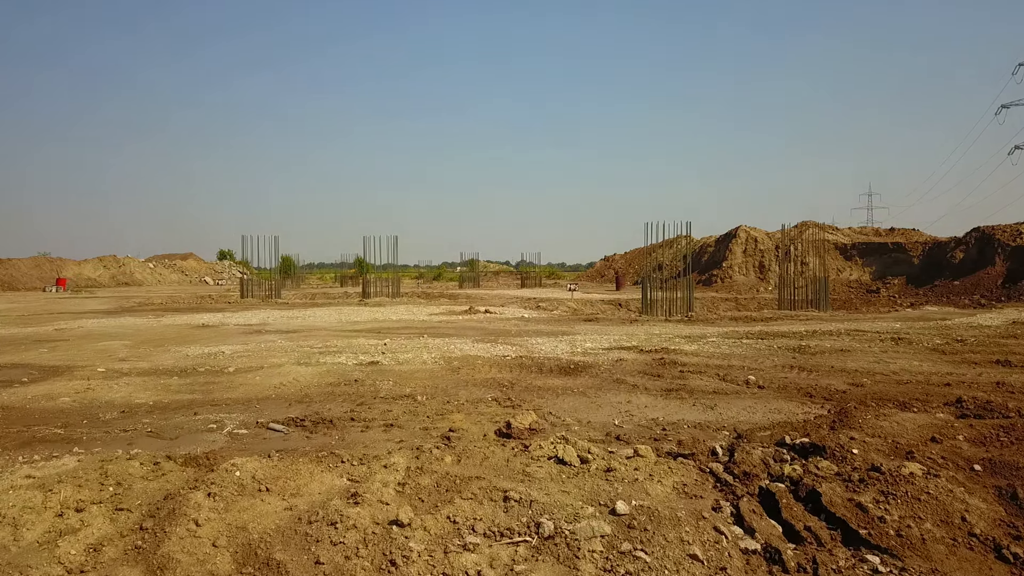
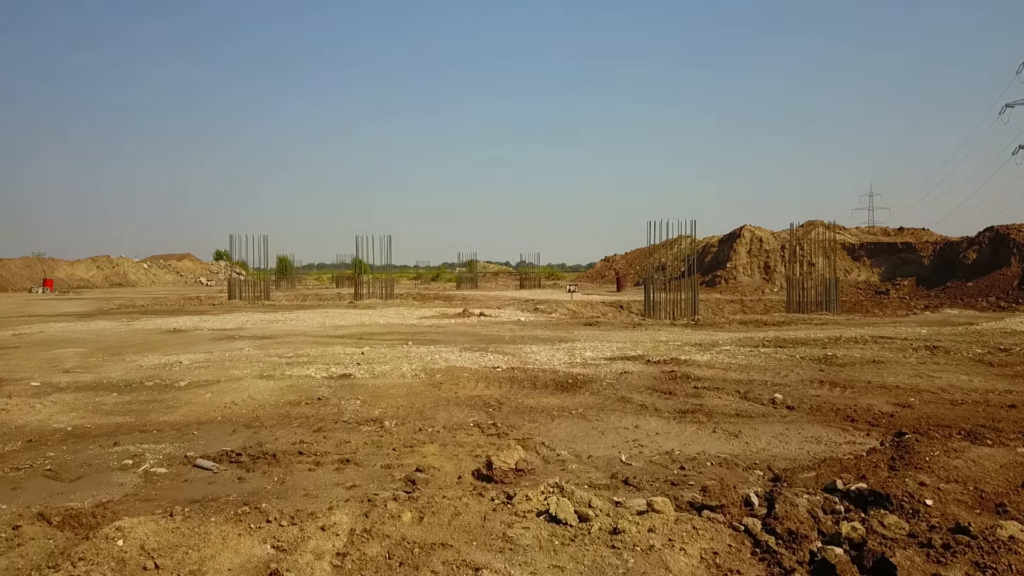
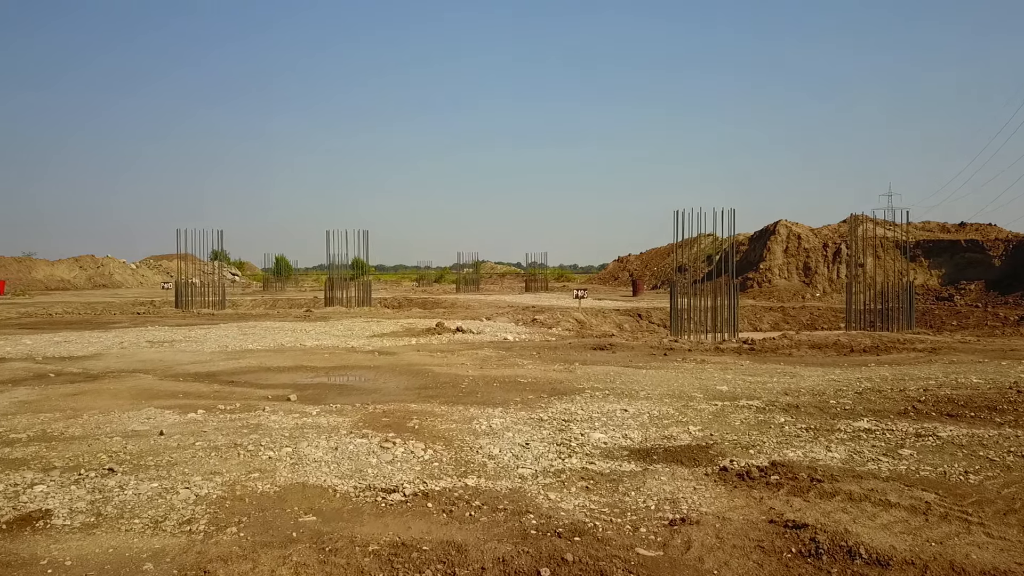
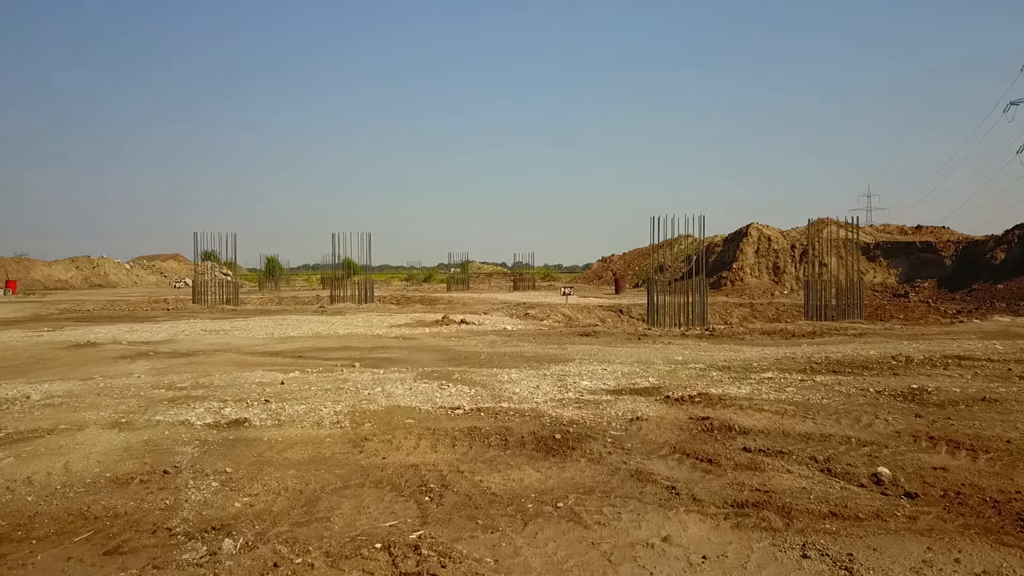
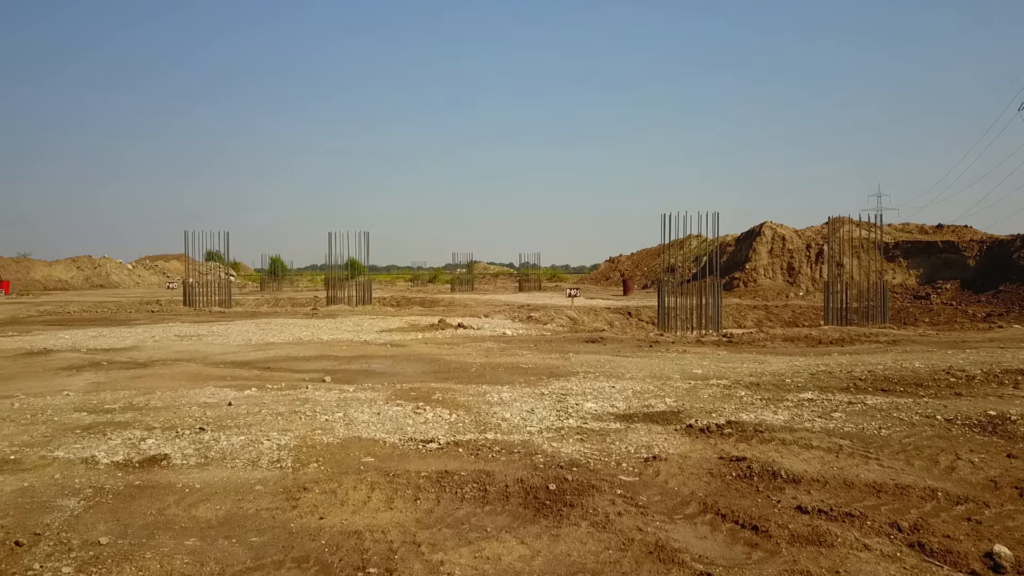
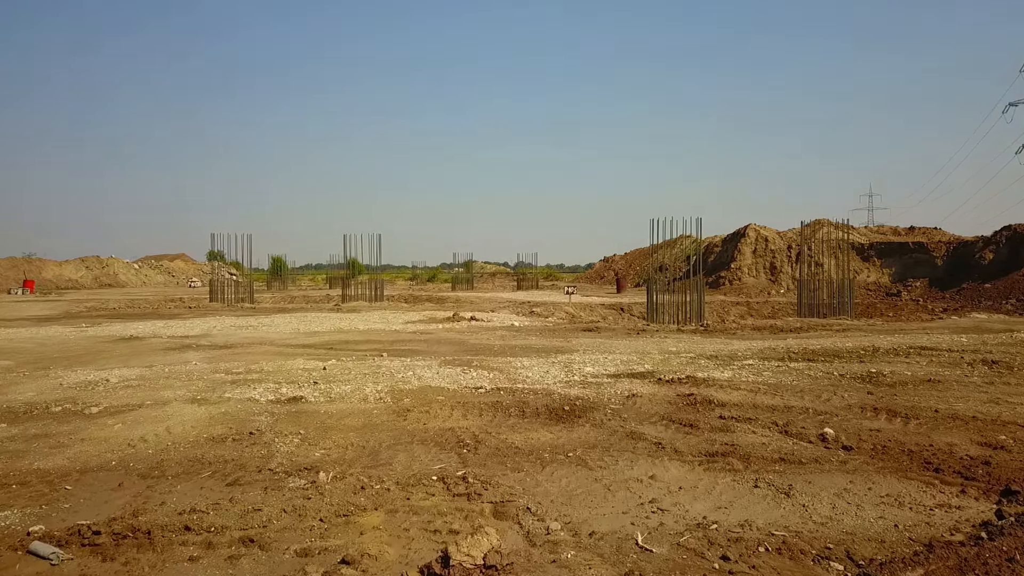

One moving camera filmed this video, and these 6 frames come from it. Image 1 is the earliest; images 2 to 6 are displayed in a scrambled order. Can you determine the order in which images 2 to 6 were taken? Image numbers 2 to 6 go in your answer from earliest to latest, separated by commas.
2, 6, 4, 5, 3
